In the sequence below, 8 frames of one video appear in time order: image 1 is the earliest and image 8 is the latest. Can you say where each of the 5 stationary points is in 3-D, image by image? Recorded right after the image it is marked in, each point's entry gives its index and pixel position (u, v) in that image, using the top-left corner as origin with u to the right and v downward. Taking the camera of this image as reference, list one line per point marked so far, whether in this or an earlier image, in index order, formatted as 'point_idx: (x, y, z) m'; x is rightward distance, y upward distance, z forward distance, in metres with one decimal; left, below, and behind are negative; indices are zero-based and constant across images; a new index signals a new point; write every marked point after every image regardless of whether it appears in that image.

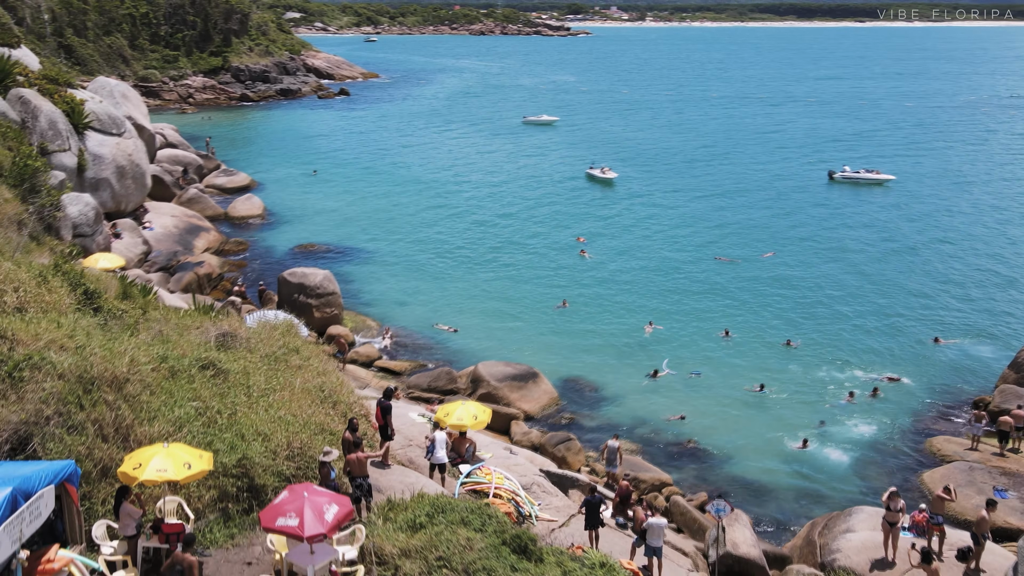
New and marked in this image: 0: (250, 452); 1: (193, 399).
0: (-3.0, -1.9, +11.5) m
1: (-3.8, -1.3, +12.0) m
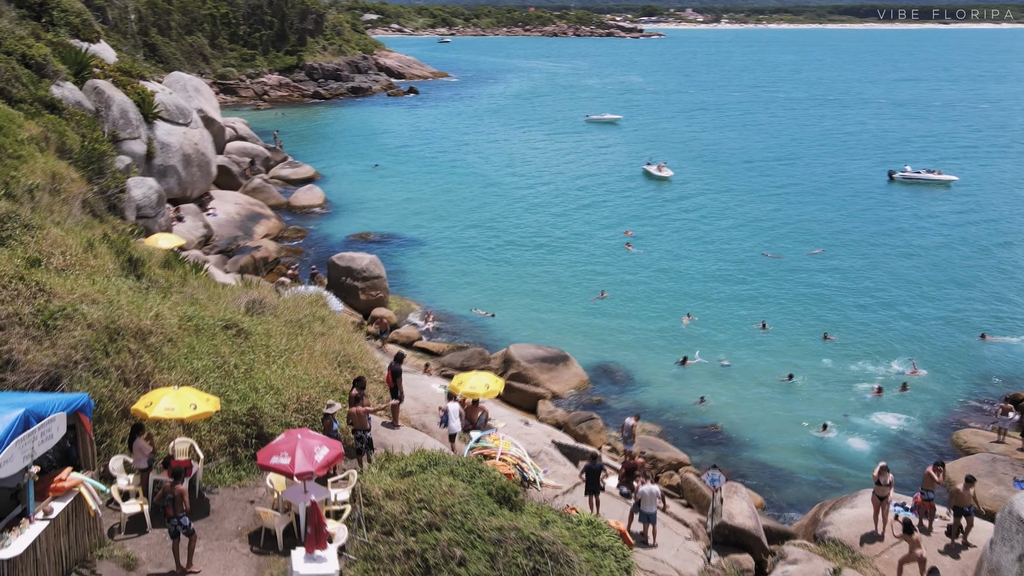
0: (-3.1, -1.4, +12.4) m
1: (-3.9, -0.9, +13.0) m
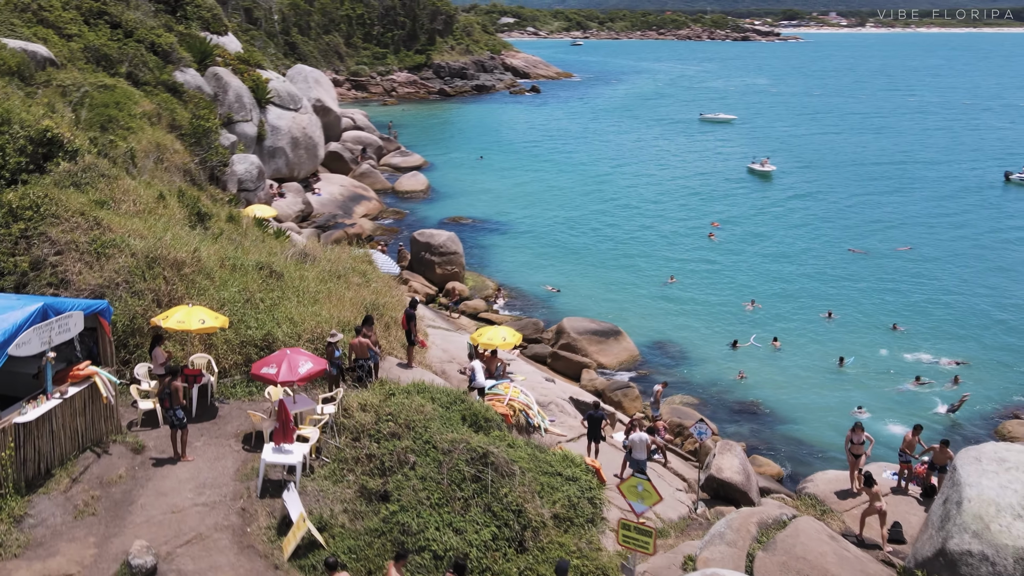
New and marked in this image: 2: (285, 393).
0: (-3.3, -0.6, +14.1) m
1: (-4.0, 0.0, +14.8) m
2: (-2.8, -1.4, +12.8) m
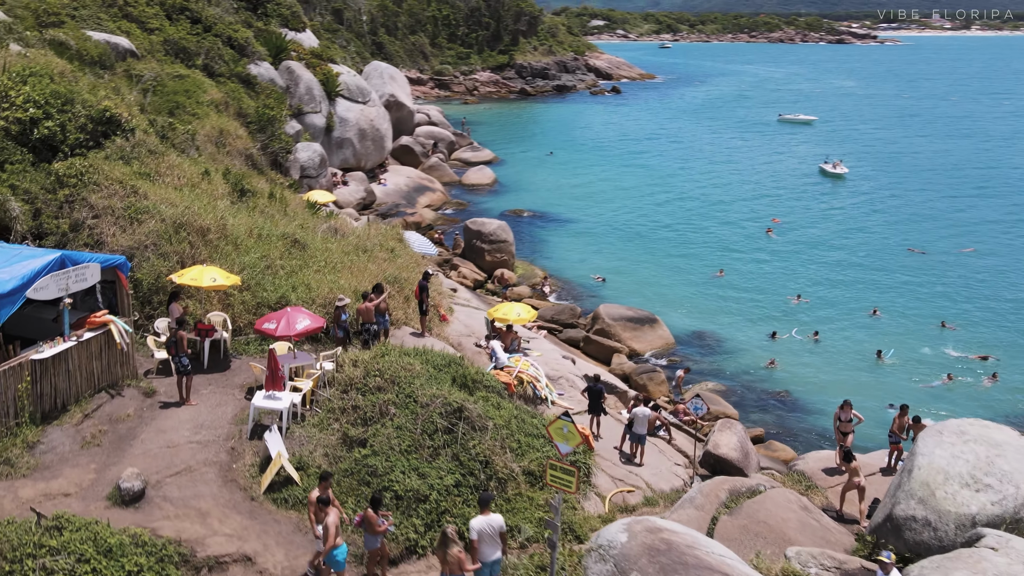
0: (-3.4, -0.1, +15.1) m
1: (-3.9, +0.5, +15.8) m
2: (-3.0, -0.8, +13.7) m
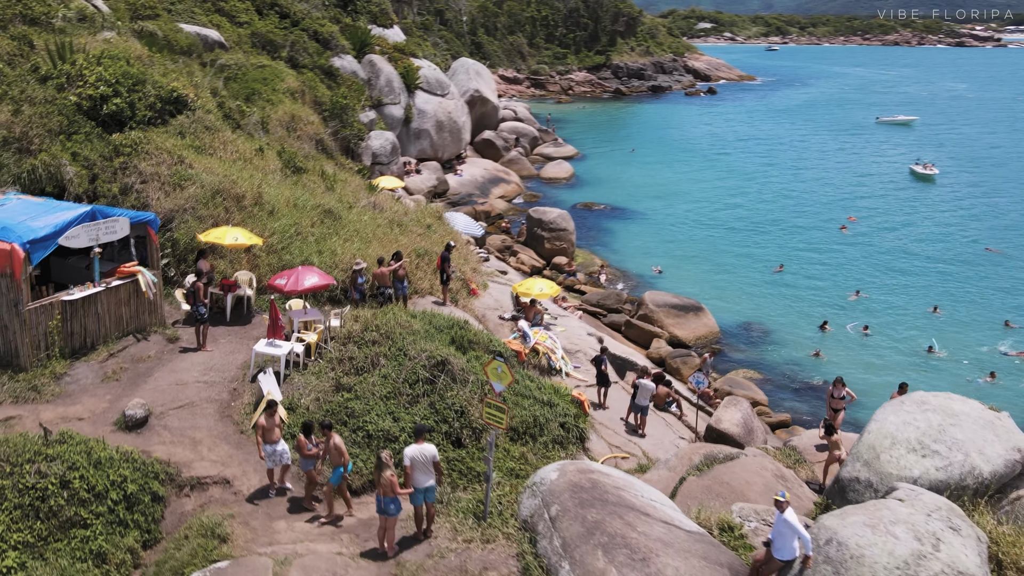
0: (-3.2, +0.5, +16.1) m
1: (-3.7, +1.1, +17.0) m
2: (-3.1, -0.3, +14.8) m
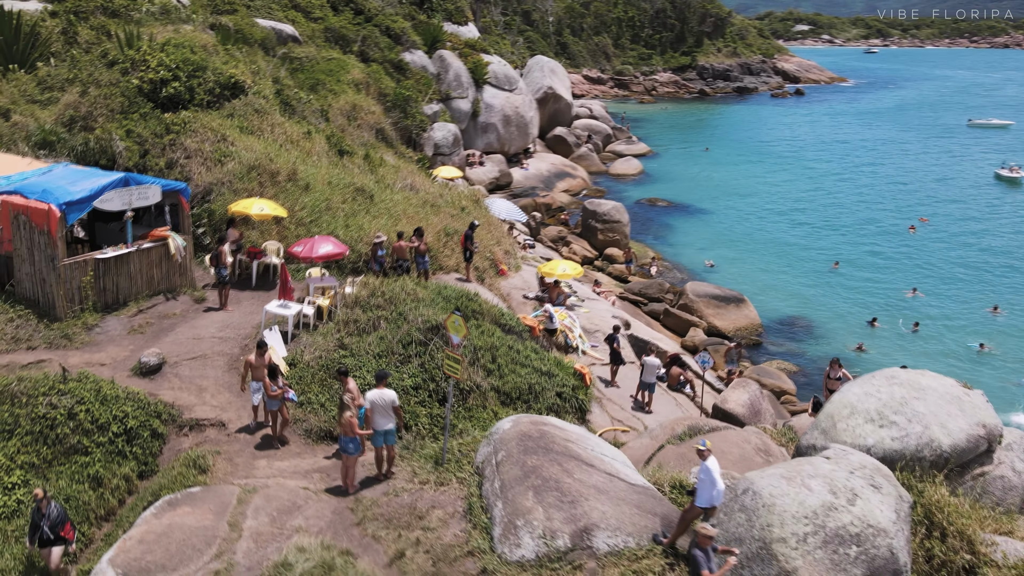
0: (-3.0, +1.0, +17.1) m
1: (-3.3, +1.6, +18.0) m
2: (-3.0, +0.2, +15.7) m
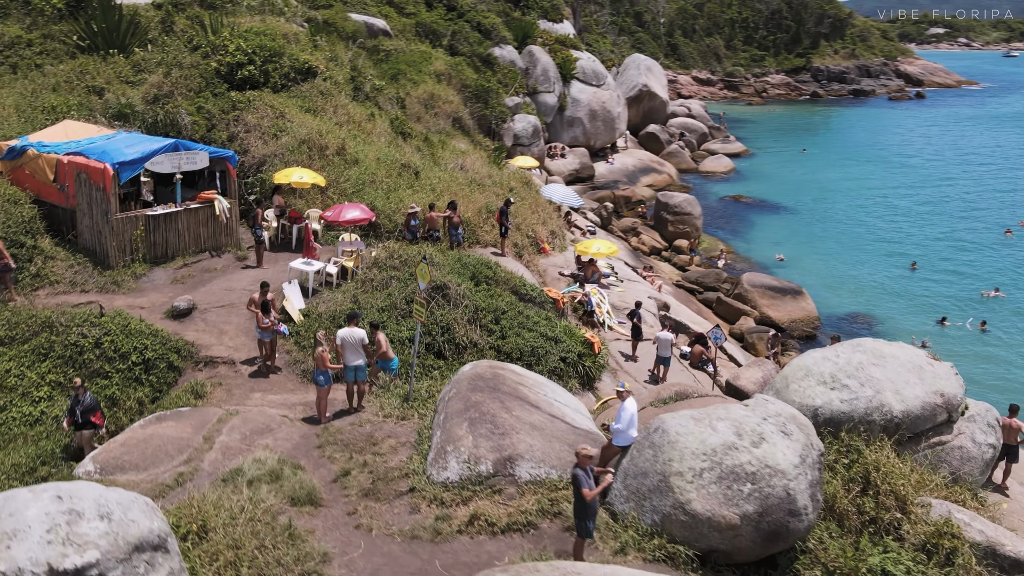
0: (-2.5, +1.6, +18.2) m
1: (-2.7, +2.2, +19.2) m
2: (-2.7, +0.8, +16.9) m
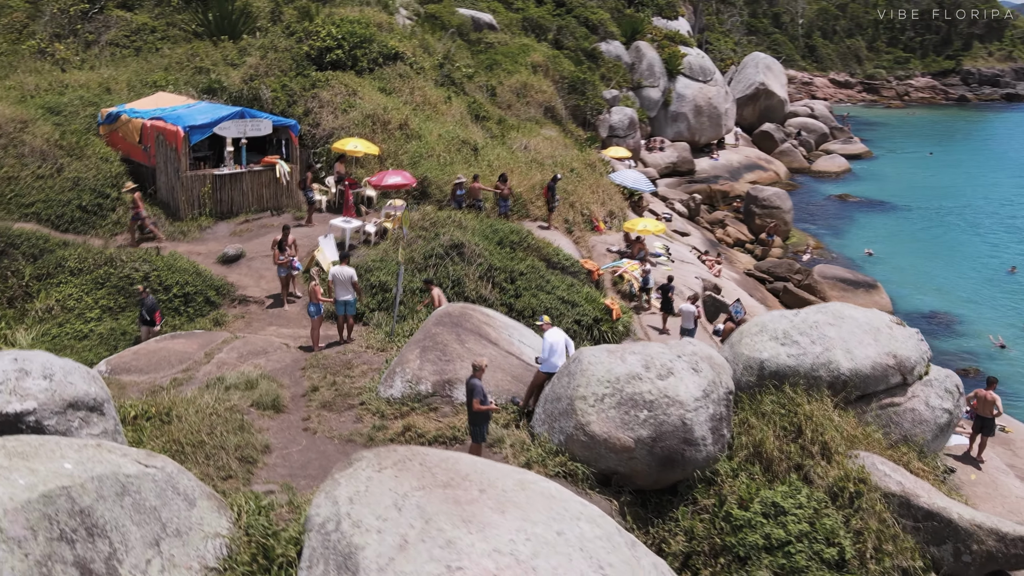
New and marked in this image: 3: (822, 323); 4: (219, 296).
0: (-1.6, +2.3, +19.5) m
1: (-1.6, +2.9, +20.5) m
2: (-2.1, +1.5, +18.2) m
3: (+3.7, -0.4, +11.8) m
4: (-4.5, -0.1, +15.1) m
